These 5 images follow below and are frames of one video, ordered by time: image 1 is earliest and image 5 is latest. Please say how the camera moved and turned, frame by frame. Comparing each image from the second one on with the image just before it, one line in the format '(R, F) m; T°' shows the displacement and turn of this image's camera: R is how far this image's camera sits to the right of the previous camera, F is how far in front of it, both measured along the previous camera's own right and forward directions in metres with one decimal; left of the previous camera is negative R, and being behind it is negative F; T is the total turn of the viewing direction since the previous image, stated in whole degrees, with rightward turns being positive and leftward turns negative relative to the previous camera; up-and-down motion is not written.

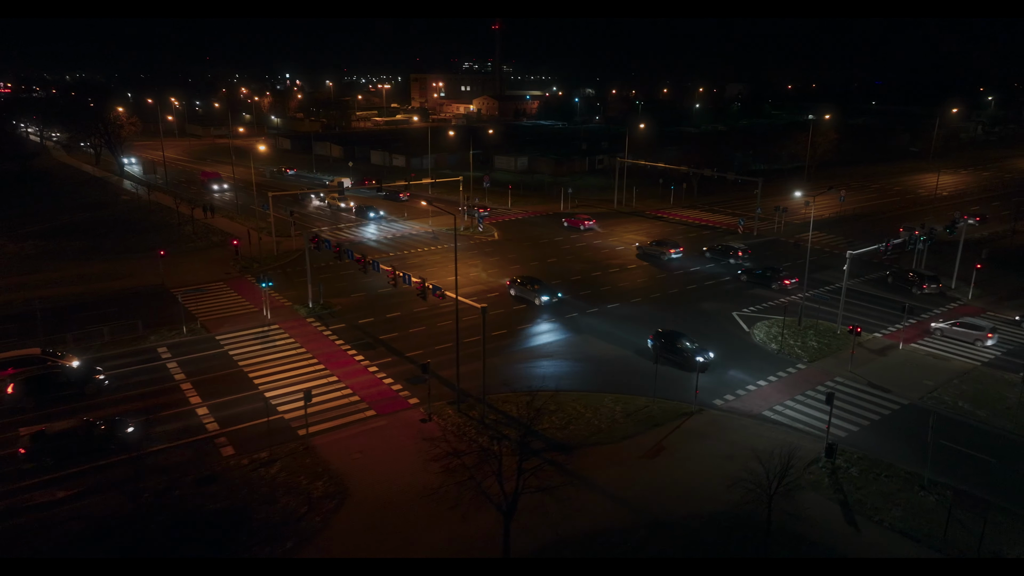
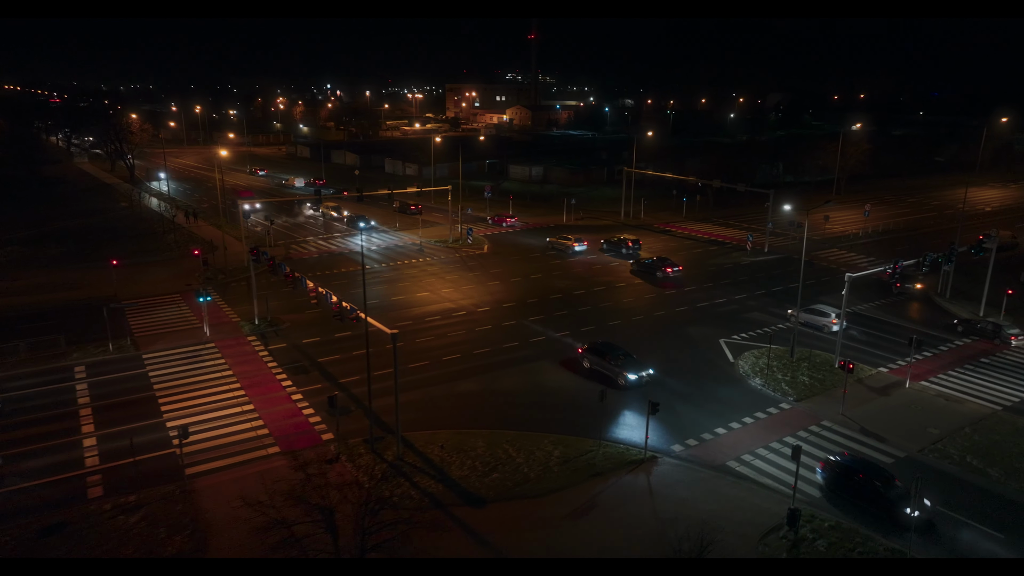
(+3.6, +3.3) m; -3°
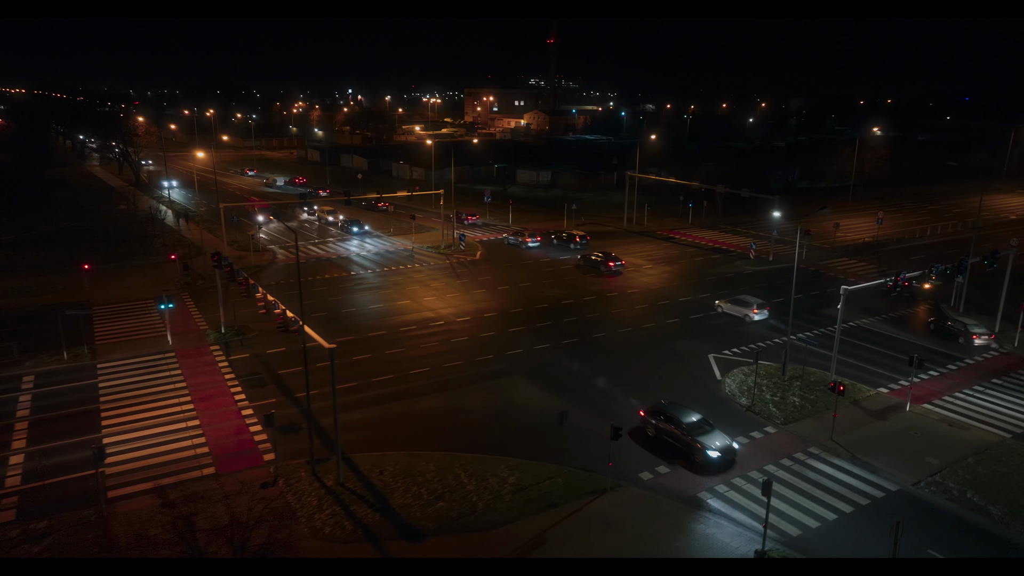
(+2.0, +1.8) m; -2°
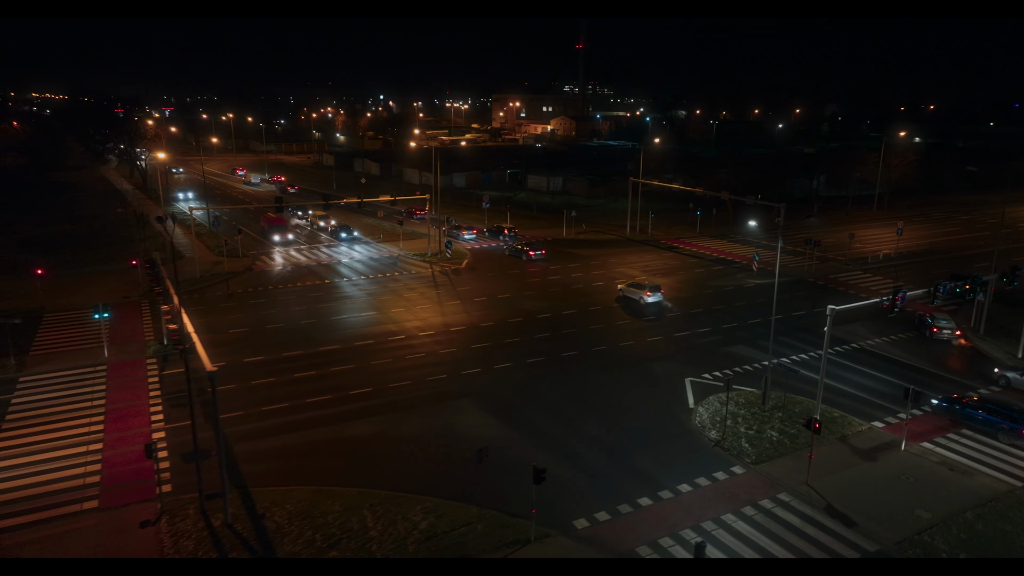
(+2.9, +2.7) m; -3°
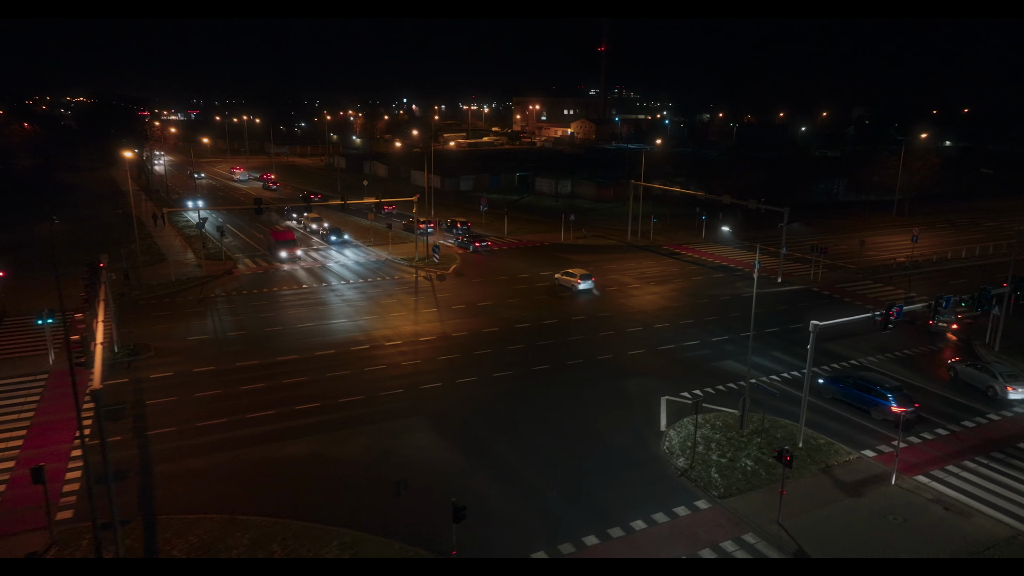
(+2.2, +2.0) m; -2°
